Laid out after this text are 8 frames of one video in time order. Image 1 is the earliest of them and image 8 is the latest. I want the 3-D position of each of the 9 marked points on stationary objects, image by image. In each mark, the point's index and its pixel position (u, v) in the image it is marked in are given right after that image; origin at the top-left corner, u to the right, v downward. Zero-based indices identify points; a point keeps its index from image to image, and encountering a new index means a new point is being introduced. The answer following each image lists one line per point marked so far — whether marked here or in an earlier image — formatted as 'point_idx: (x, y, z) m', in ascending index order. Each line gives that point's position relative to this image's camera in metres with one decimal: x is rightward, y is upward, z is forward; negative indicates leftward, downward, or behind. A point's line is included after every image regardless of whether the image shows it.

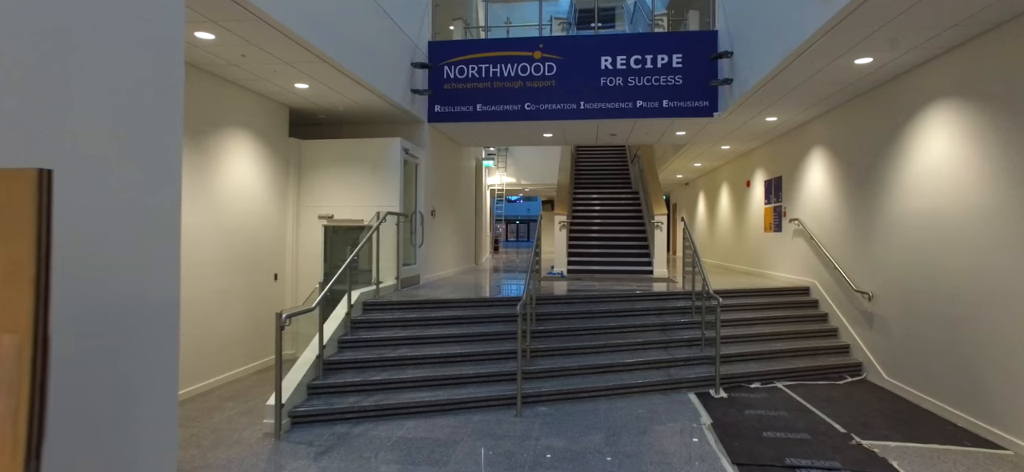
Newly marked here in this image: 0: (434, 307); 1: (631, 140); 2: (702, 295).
0: (-0.8, -0.8, +5.8) m
1: (+2.0, +1.7, +9.2) m
2: (+2.1, -0.6, +6.0) m
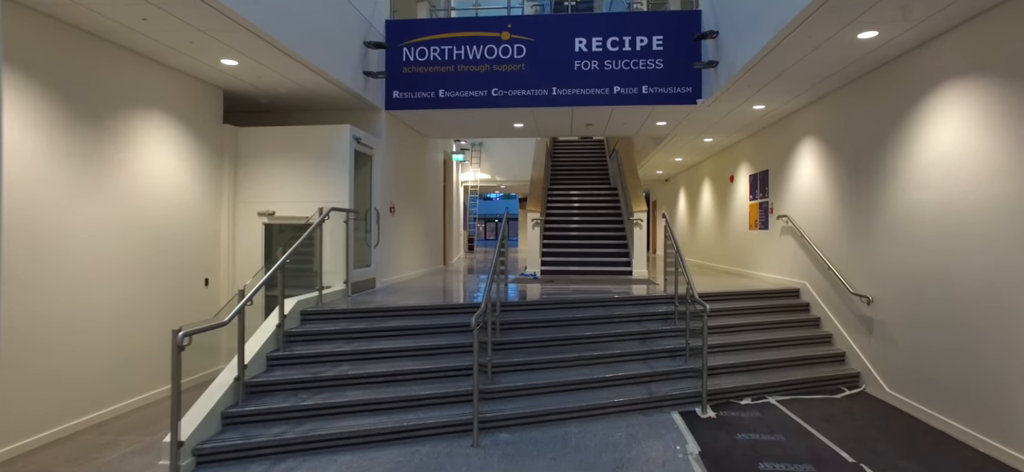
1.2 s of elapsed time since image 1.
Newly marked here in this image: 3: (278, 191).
0: (-1.2, -0.8, +5.1) m
1: (+1.5, +1.7, +8.6) m
2: (+1.8, -0.6, +5.4) m
3: (-2.6, +0.5, +5.9) m
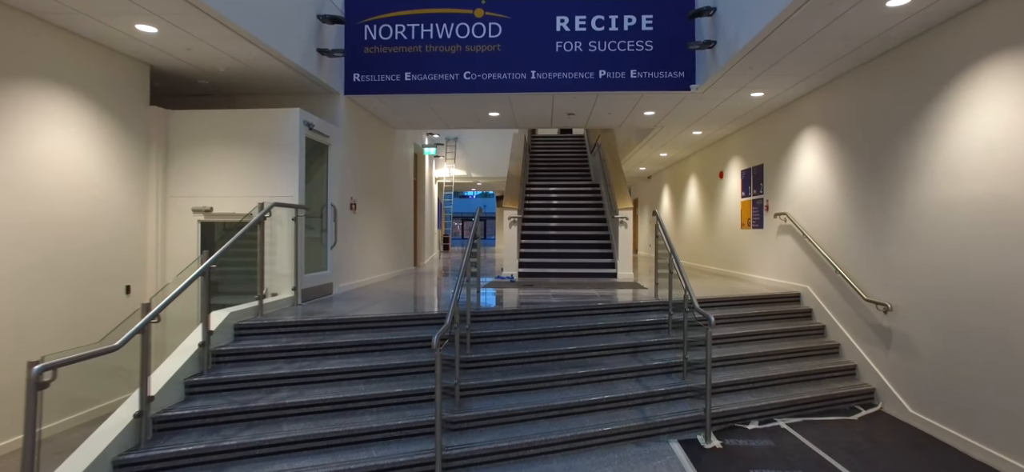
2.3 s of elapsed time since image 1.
0: (-1.4, -0.8, +4.4) m
1: (+1.2, +1.7, +7.9) m
2: (+1.5, -0.6, +4.8) m
3: (-2.8, +0.5, +5.1) m
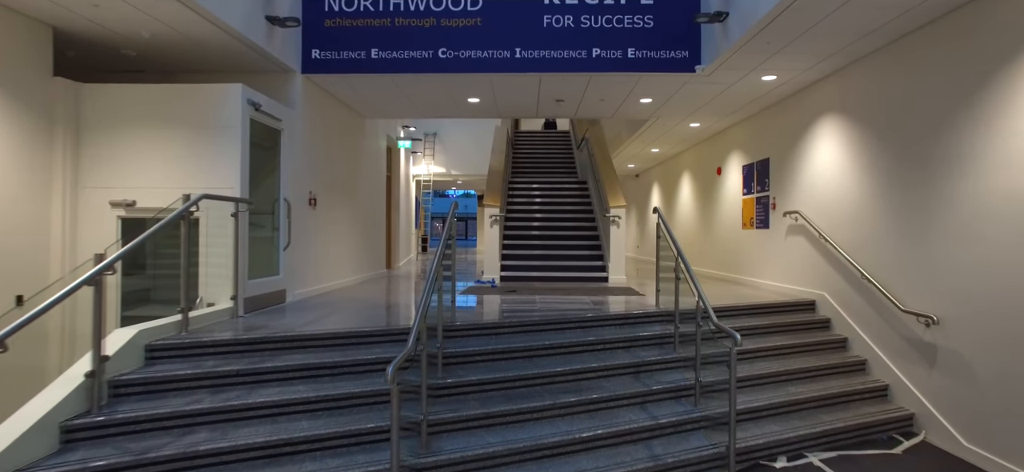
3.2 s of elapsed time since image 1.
0: (-1.6, -0.8, +3.6) m
1: (+0.9, +1.7, +7.2) m
2: (+1.4, -0.6, +4.1) m
3: (-3.0, +0.5, +4.3) m
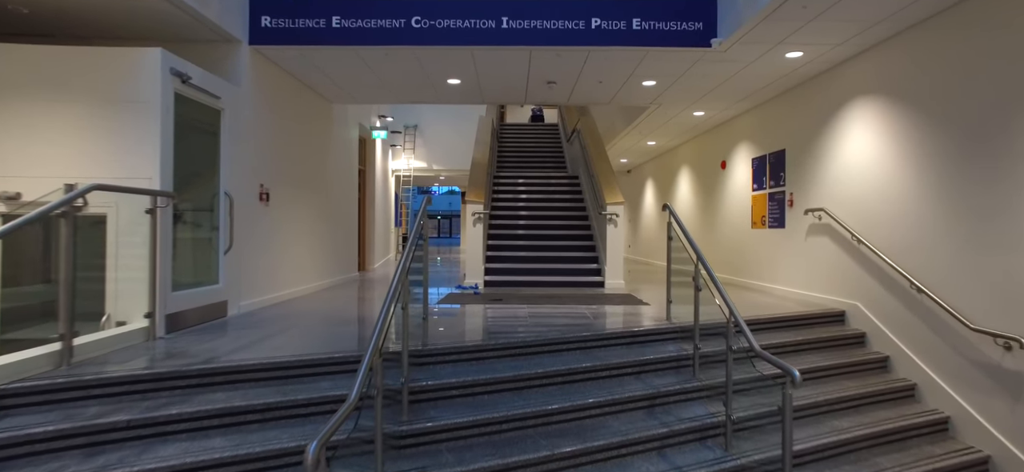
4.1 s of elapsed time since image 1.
0: (-1.6, -0.8, +2.8) m
1: (+0.8, +1.7, +6.5) m
2: (+1.3, -0.6, +3.4) m
3: (-3.1, +0.5, +3.4) m
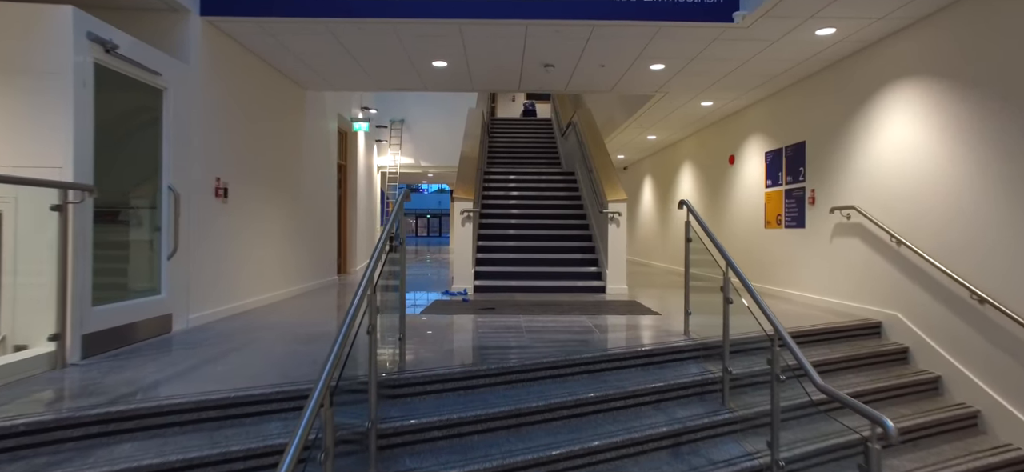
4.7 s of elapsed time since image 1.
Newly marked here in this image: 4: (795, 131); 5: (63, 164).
0: (-1.6, -0.8, +2.1) m
1: (+0.7, +1.7, +5.9) m
2: (+1.3, -0.6, +2.8) m
3: (-3.1, +0.5, +2.8) m
4: (+3.0, +1.1, +5.7) m
5: (-2.4, +0.4, +2.8) m
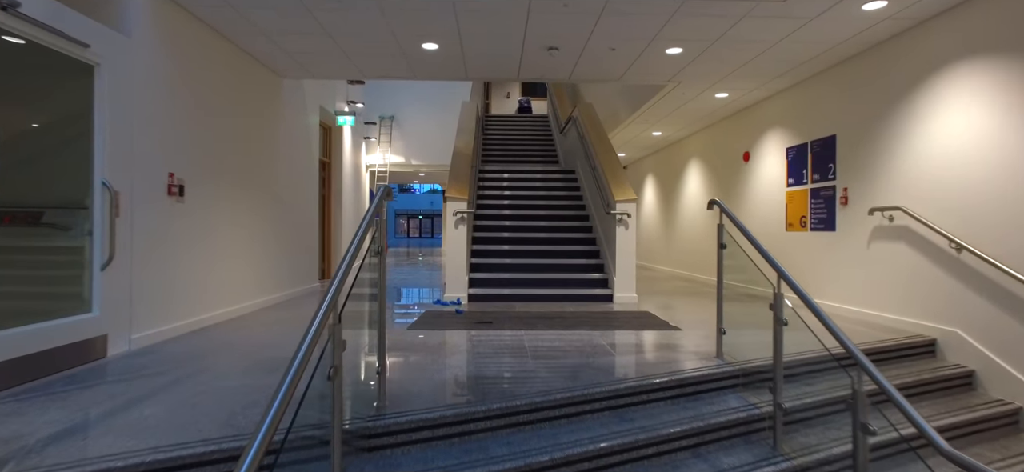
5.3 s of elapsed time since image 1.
0: (-1.6, -0.8, +1.5) m
1: (+0.7, +1.7, +5.3) m
2: (+1.3, -0.7, +2.2) m
3: (-3.1, +0.4, +2.1) m
4: (+3.0, +1.1, +5.1) m
5: (-2.3, +0.4, +2.2) m
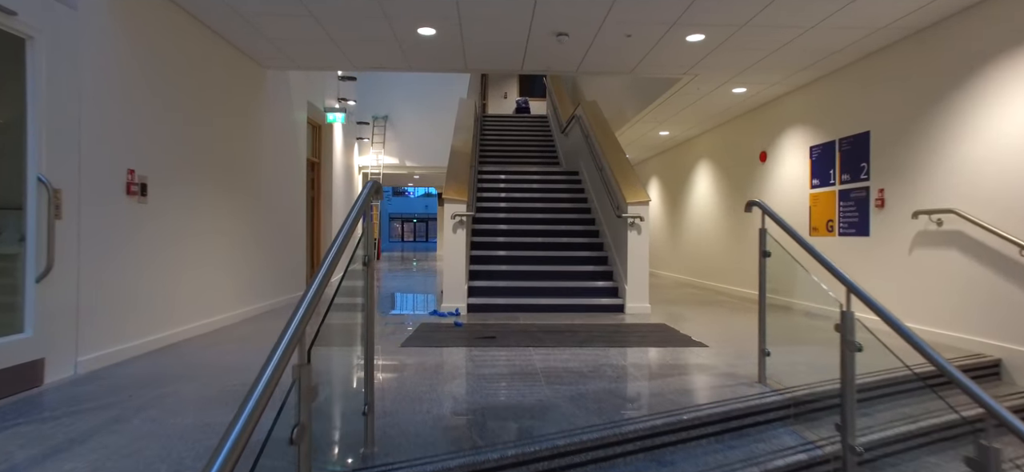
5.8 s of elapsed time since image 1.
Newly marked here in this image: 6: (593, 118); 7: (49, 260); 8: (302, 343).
0: (-1.5, -0.8, +1.1) m
1: (+0.7, +1.6, +4.9) m
2: (+1.4, -0.7, +1.8) m
3: (-3.0, +0.4, +1.7) m
4: (+3.0, +1.0, +4.7) m
5: (-2.3, +0.3, +1.8) m
6: (+1.1, +1.6, +7.2) m
7: (-2.2, -0.1, +2.6) m
8: (-0.6, -0.3, +1.4) m
